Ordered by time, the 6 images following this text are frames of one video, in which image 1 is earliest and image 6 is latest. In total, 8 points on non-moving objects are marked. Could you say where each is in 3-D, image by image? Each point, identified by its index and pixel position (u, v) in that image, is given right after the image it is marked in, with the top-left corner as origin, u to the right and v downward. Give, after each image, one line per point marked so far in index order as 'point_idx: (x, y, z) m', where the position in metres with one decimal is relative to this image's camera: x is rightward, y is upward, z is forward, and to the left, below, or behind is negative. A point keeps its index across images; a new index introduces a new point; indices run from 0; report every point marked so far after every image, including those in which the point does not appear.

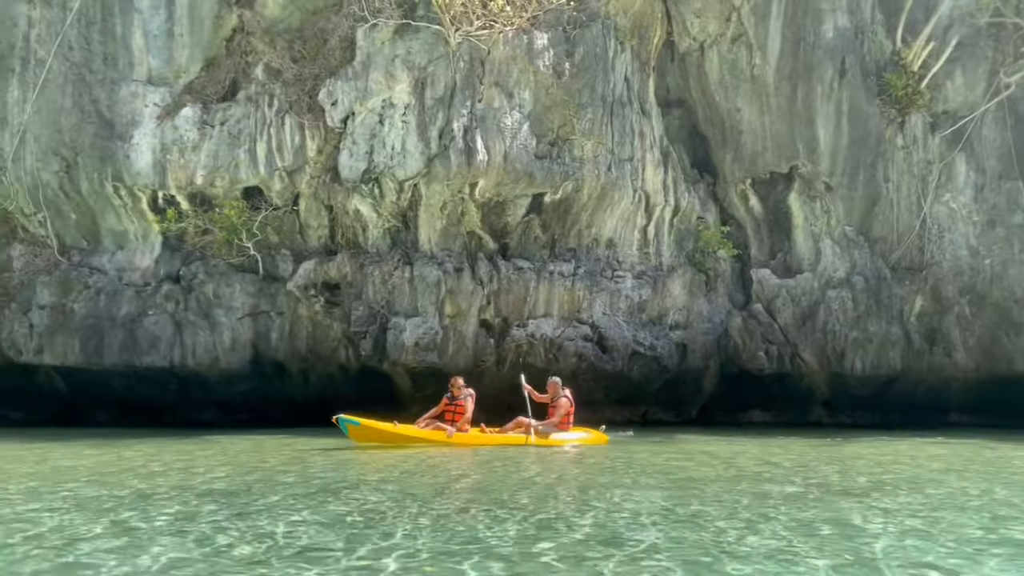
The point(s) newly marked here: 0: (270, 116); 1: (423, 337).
0: (-4.2, +3.0, +14.2) m
1: (-1.5, -0.8, +13.8) m
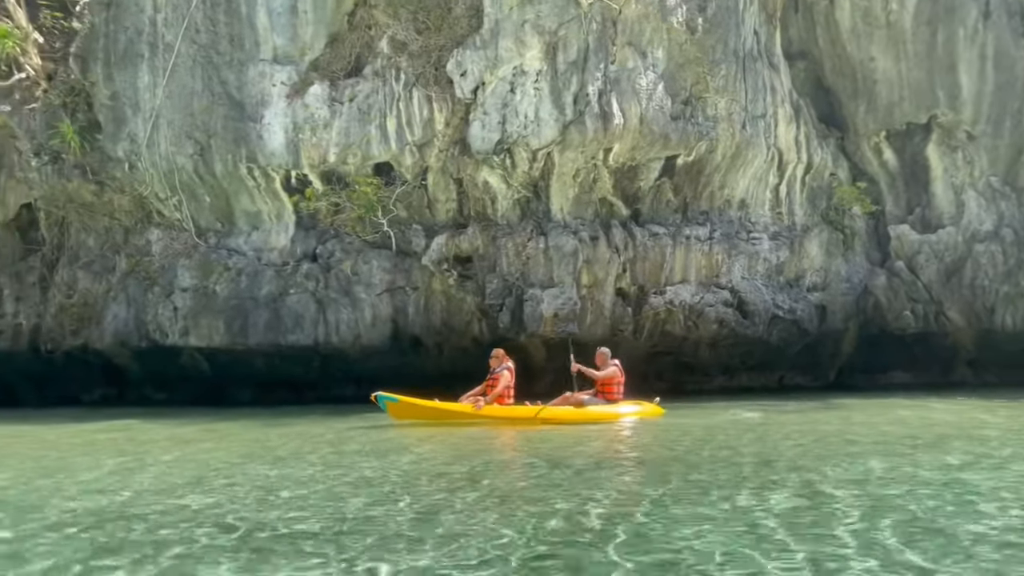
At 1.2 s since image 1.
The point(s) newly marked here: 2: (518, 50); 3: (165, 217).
0: (-2.0, +3.4, +14.0) m
1: (+0.9, -0.3, +13.7) m
2: (+0.1, +3.9, +13.2) m
3: (-6.3, +1.3, +14.8) m
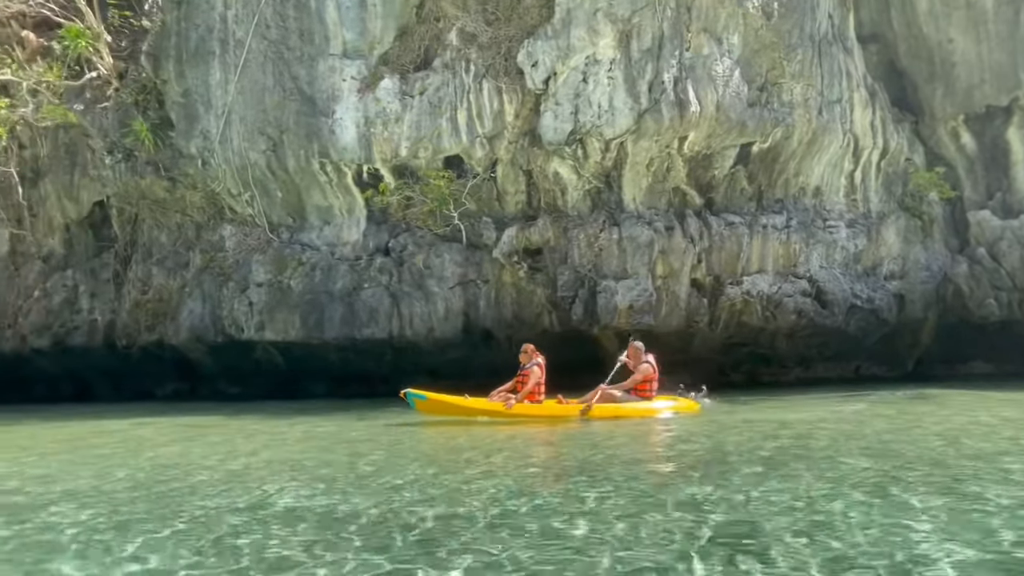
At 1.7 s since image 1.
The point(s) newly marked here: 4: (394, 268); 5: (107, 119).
0: (-0.7, +3.5, +13.9) m
1: (+2.1, -0.2, +13.5) m
2: (+1.3, +4.0, +13.1) m
3: (-5.0, +1.4, +14.9) m
4: (-2.1, +0.4, +14.3) m
5: (-7.7, +3.2, +15.4) m
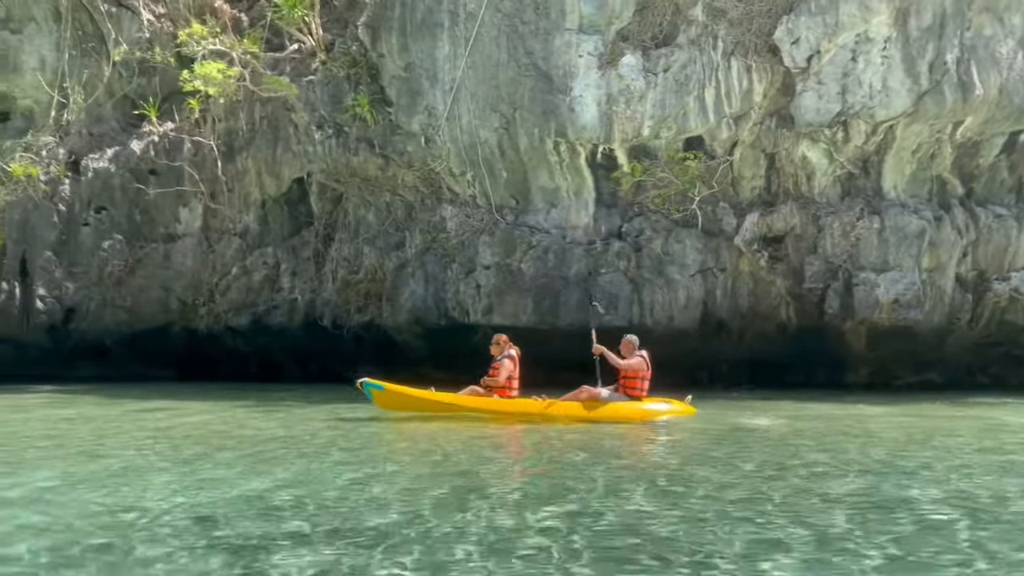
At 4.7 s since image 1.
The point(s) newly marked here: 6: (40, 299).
0: (+3.3, +3.7, +13.2) m
1: (+6.1, -0.1, +12.8) m
2: (+5.4, +4.1, +12.3) m
3: (-0.9, +1.7, +14.3) m
4: (+2.0, +0.6, +13.7) m
5: (-3.6, +3.6, +15.0) m
6: (-9.0, -0.2, +15.7) m
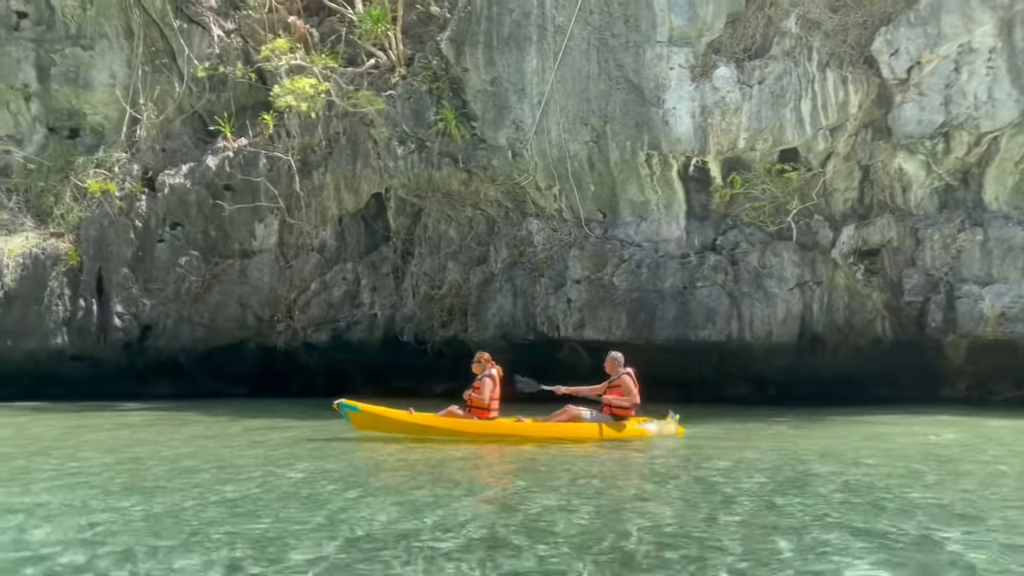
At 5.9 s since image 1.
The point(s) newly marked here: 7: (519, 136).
0: (+4.9, +3.5, +13.1) m
1: (+7.6, -0.3, +12.6) m
2: (+6.9, +3.9, +12.2) m
3: (+0.6, +1.4, +14.2) m
4: (+3.5, +0.3, +13.5) m
5: (-2.1, +3.3, +14.9) m
6: (-7.5, -0.5, +15.5) m
7: (+0.1, +2.6, +14.0) m
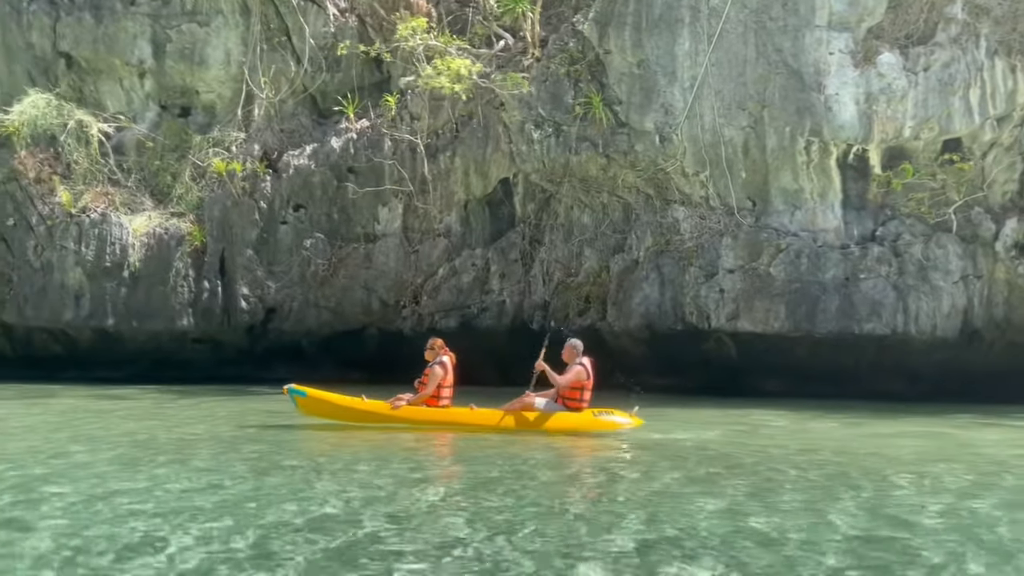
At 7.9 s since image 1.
0: (+7.4, +3.6, +12.8) m
1: (+10.1, -0.2, +12.3) m
2: (+9.4, +4.0, +11.9) m
3: (+3.1, +1.6, +13.9) m
4: (+6.0, +0.5, +13.2) m
5: (+0.5, +3.5, +14.5) m
6: (-5.0, -0.2, +15.2) m
7: (+2.6, +2.8, +13.7) m
